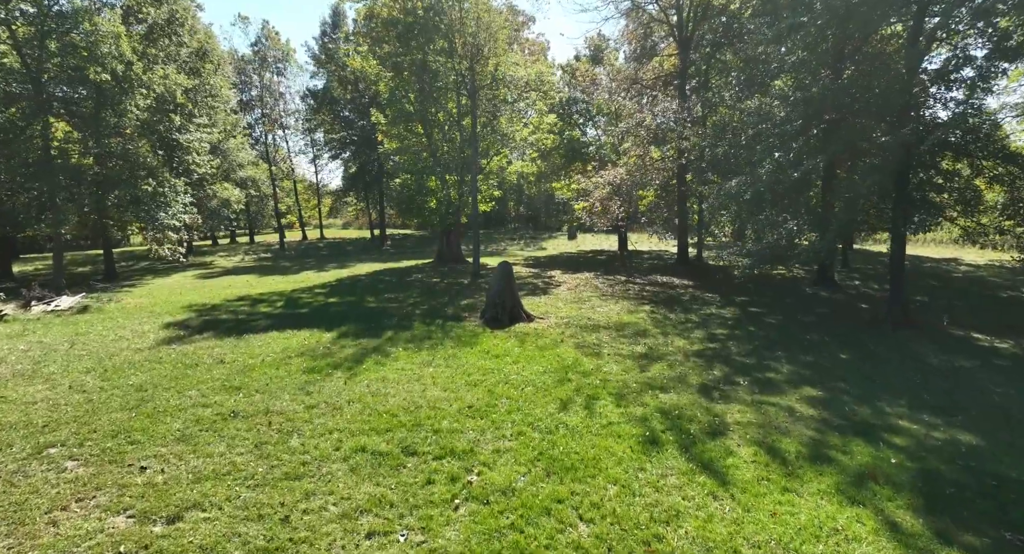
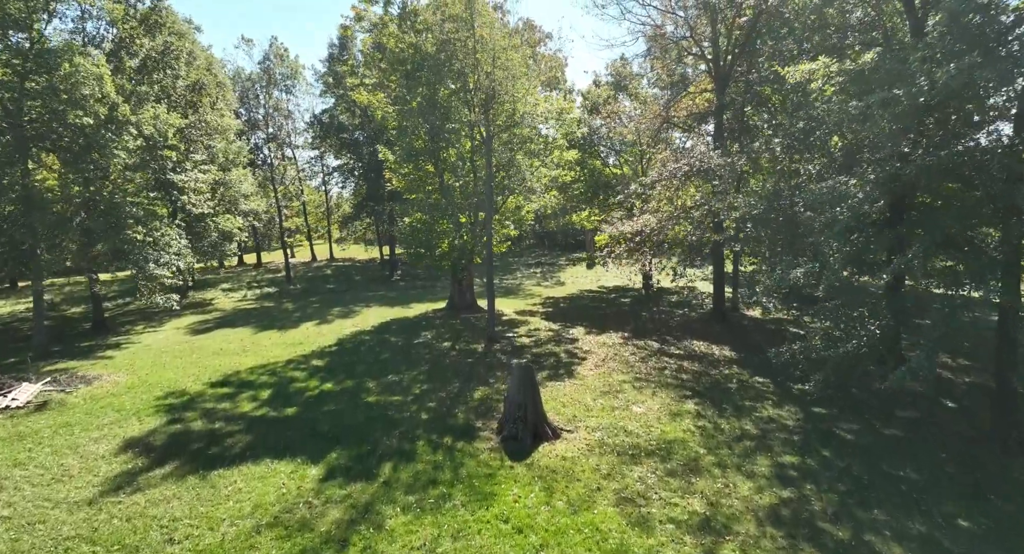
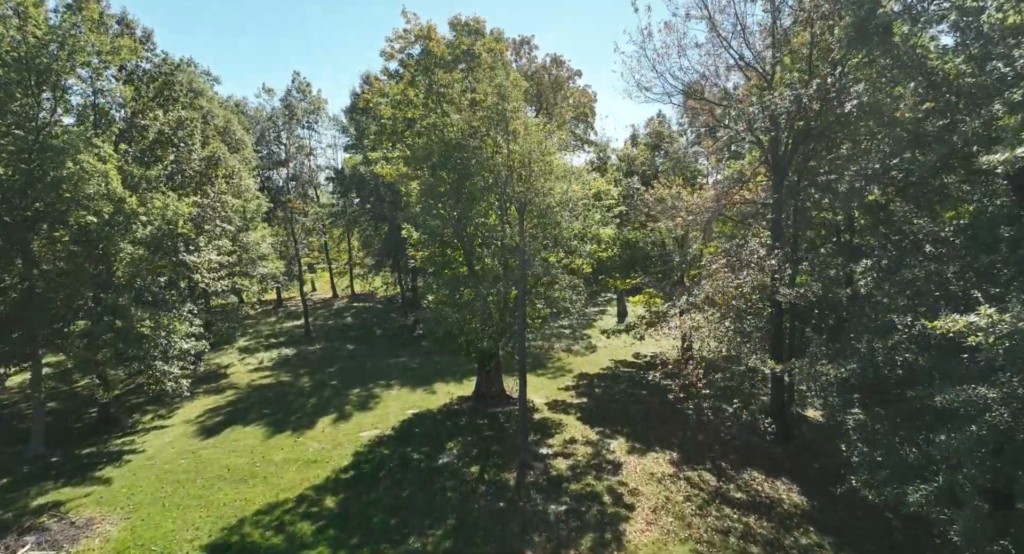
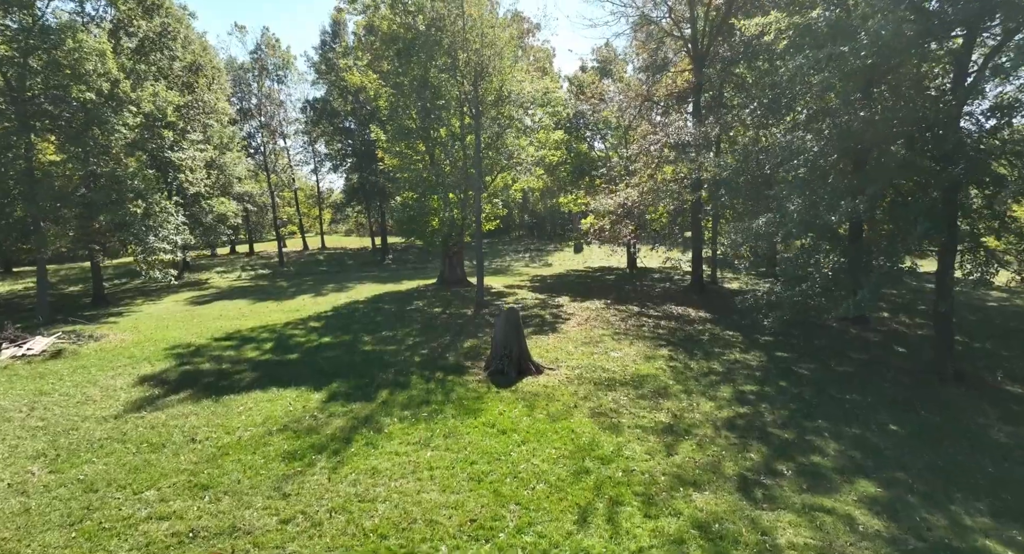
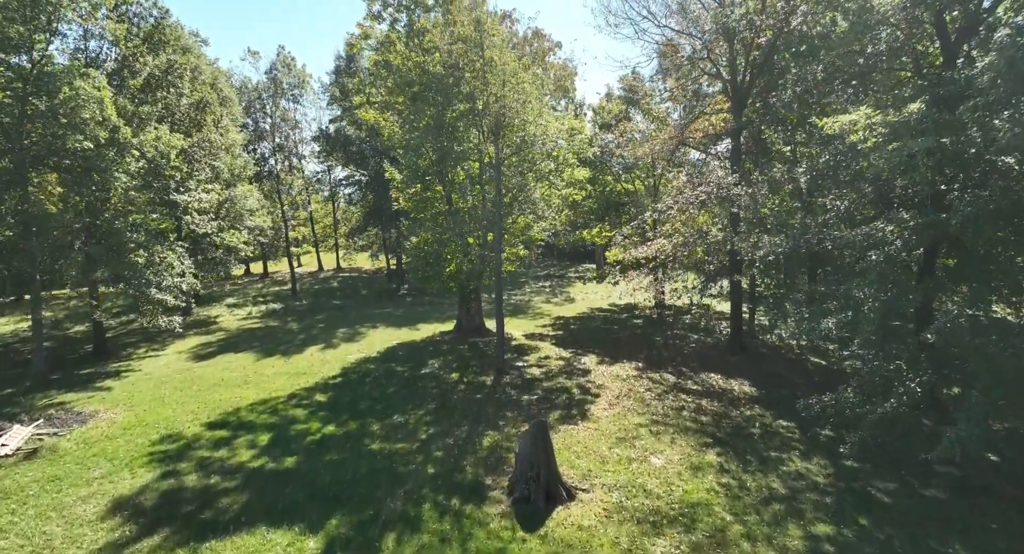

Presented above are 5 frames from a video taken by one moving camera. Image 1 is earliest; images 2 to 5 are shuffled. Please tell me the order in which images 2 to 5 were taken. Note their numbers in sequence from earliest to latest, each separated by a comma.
4, 2, 5, 3
